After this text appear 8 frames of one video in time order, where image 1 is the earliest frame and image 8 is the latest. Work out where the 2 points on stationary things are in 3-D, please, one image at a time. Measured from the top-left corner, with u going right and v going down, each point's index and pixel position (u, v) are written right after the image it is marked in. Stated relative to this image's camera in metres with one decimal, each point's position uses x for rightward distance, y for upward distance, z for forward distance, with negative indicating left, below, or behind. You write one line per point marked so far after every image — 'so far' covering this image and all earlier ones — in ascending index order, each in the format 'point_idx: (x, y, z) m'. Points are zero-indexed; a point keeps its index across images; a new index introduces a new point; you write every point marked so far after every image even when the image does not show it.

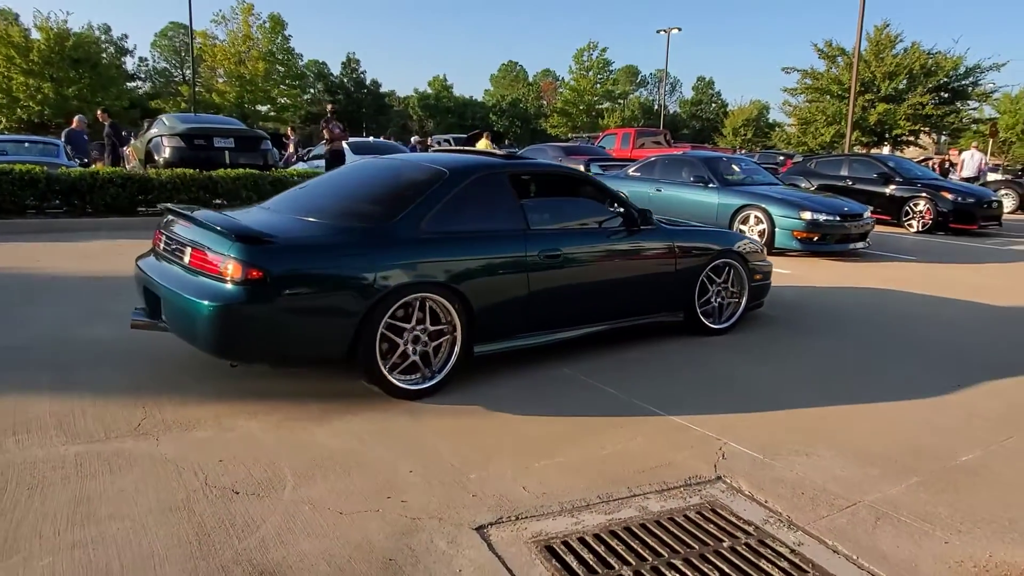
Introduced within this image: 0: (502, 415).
0: (-0.1, -0.7, +4.1) m
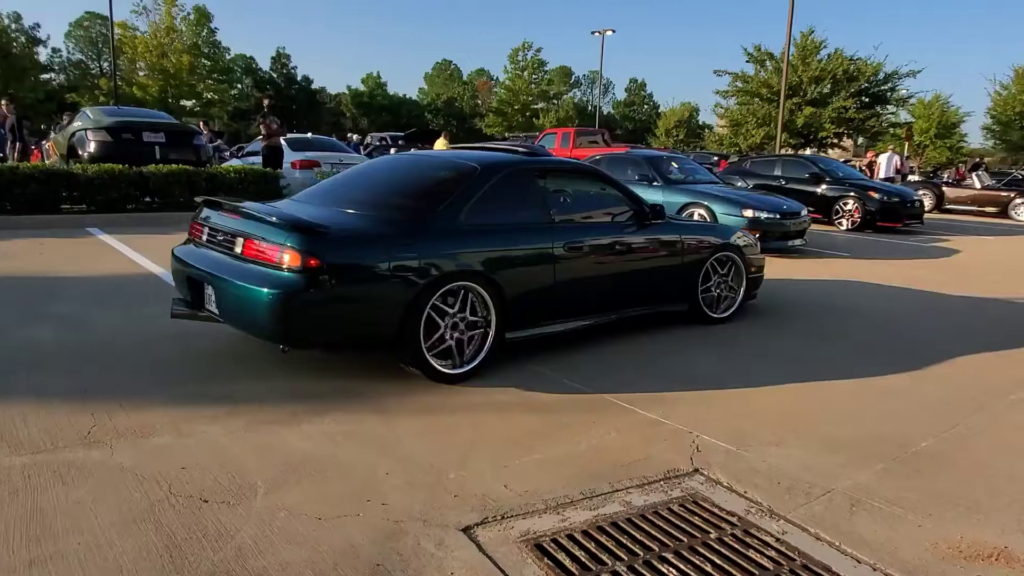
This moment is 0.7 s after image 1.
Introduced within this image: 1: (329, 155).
0: (-0.2, -0.7, +4.0) m
1: (-3.4, +2.5, +13.5) m
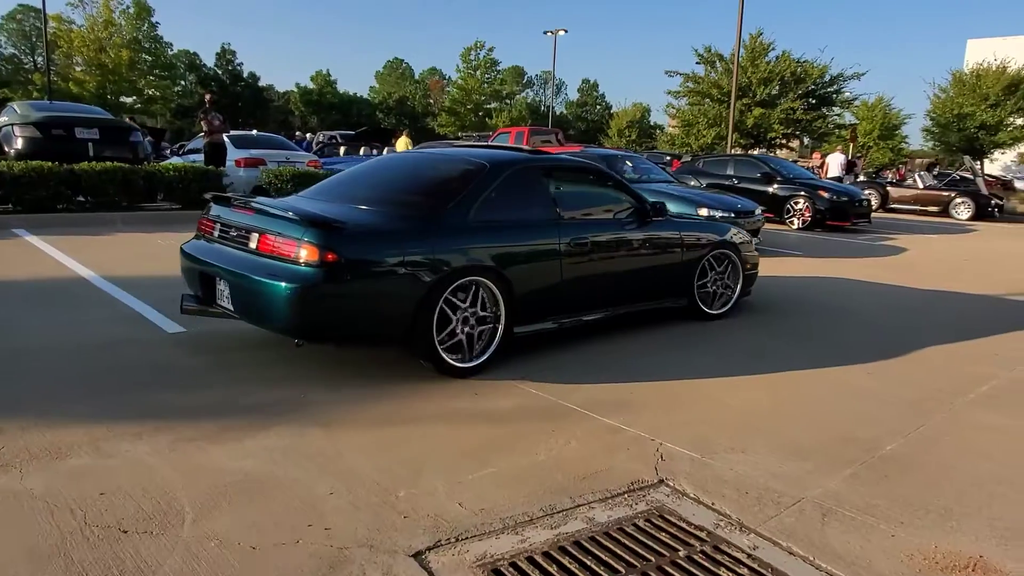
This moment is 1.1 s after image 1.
0: (-0.4, -0.7, +3.8) m
1: (-4.2, +2.4, +13.0) m
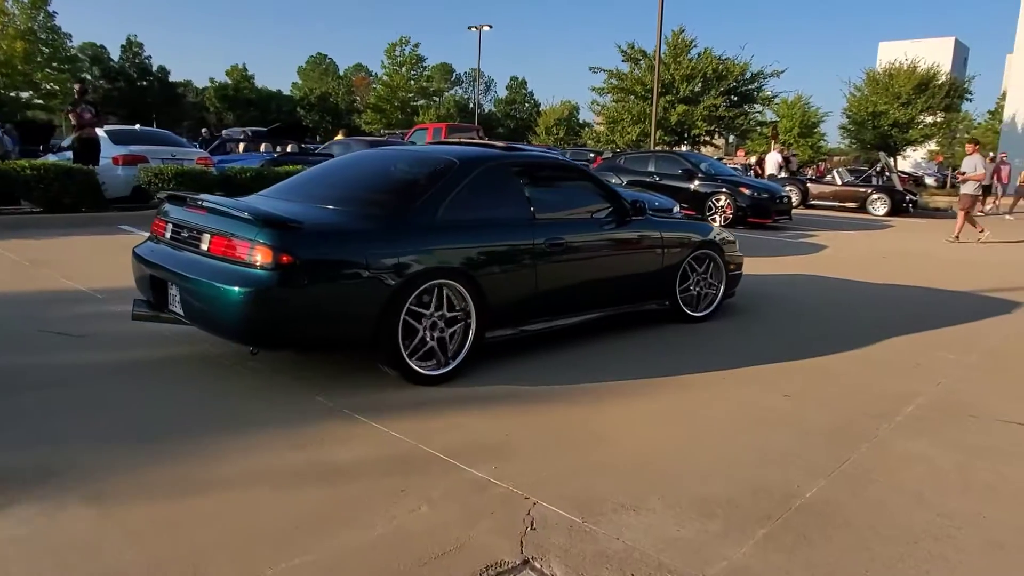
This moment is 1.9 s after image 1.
0: (-1.1, -0.8, +2.9) m
1: (-5.7, +2.2, +11.9) m
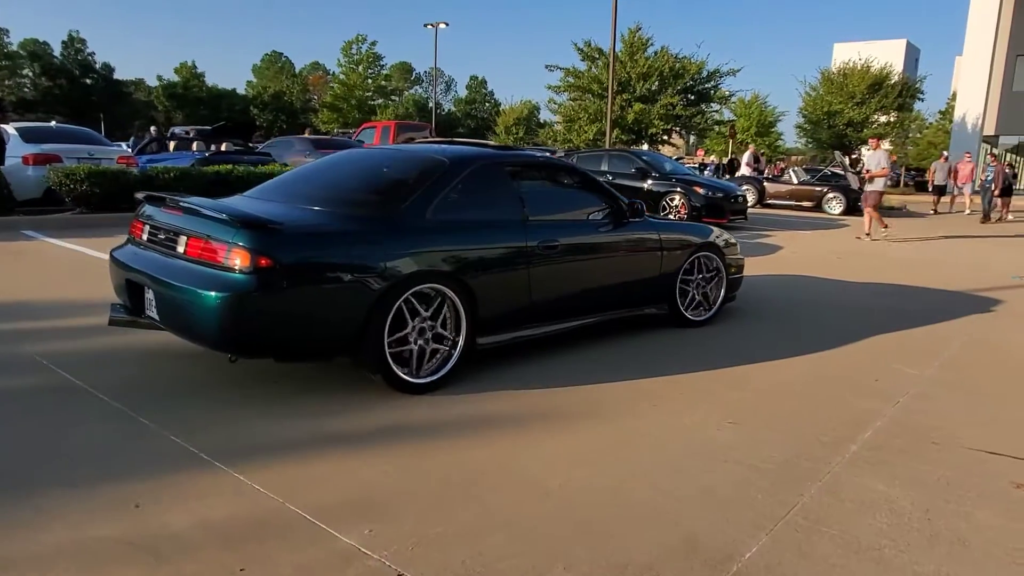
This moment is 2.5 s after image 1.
0: (-1.5, -0.9, +2.3) m
1: (-6.6, +2.1, +11.0) m
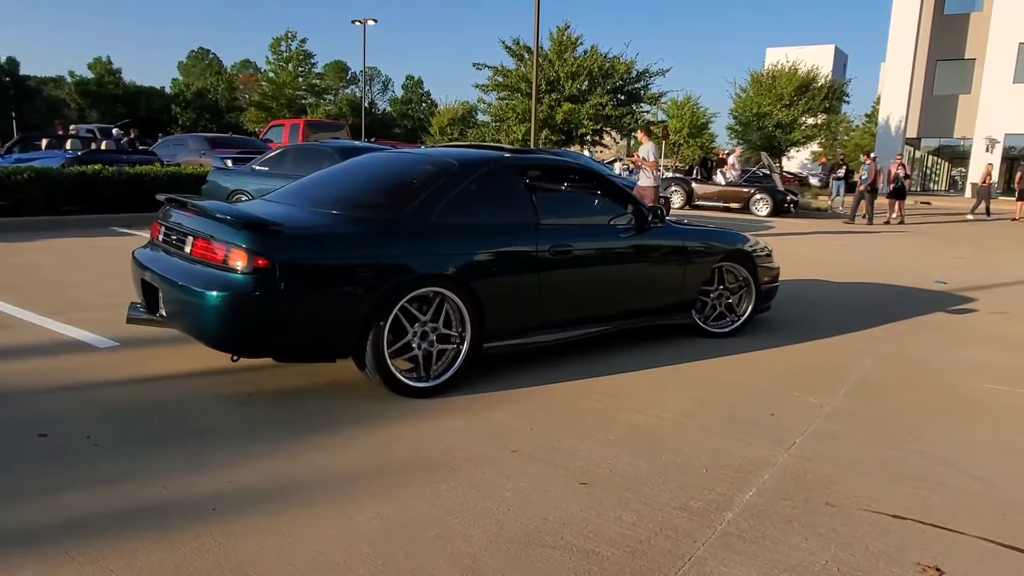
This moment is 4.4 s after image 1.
0: (-2.2, -1.0, +1.4) m
1: (-7.9, +1.9, +9.7) m
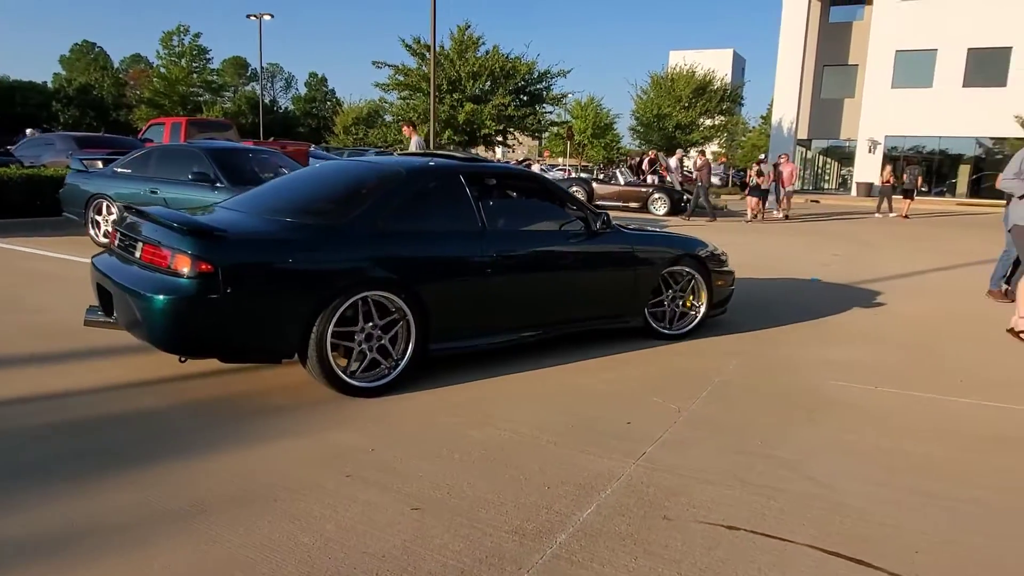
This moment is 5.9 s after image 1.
0: (-2.7, -1.1, +0.9) m
1: (-9.4, +1.7, +8.5) m
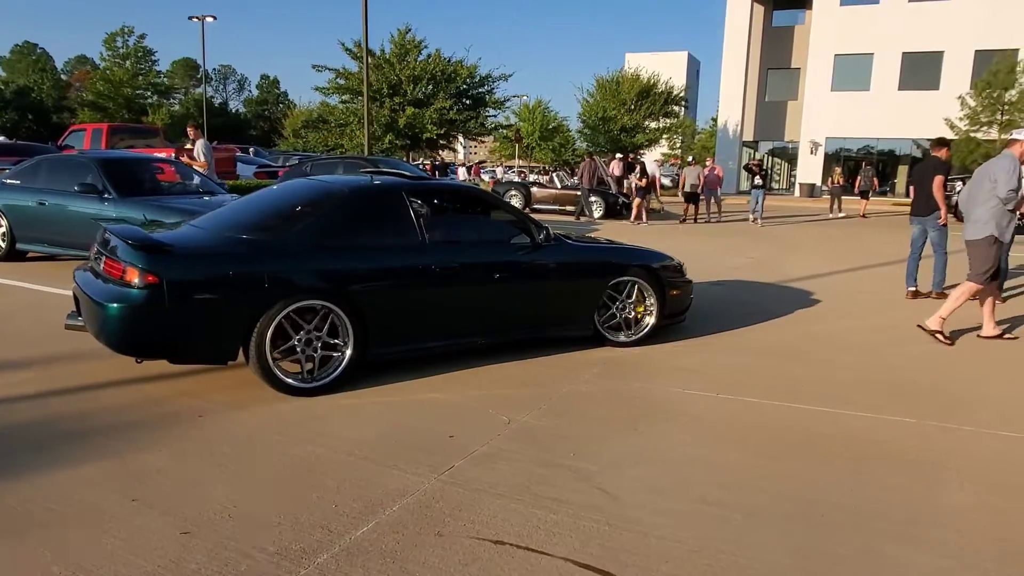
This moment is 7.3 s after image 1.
0: (-3.5, -1.3, +0.8) m
1: (-10.6, +1.4, +8.1) m
